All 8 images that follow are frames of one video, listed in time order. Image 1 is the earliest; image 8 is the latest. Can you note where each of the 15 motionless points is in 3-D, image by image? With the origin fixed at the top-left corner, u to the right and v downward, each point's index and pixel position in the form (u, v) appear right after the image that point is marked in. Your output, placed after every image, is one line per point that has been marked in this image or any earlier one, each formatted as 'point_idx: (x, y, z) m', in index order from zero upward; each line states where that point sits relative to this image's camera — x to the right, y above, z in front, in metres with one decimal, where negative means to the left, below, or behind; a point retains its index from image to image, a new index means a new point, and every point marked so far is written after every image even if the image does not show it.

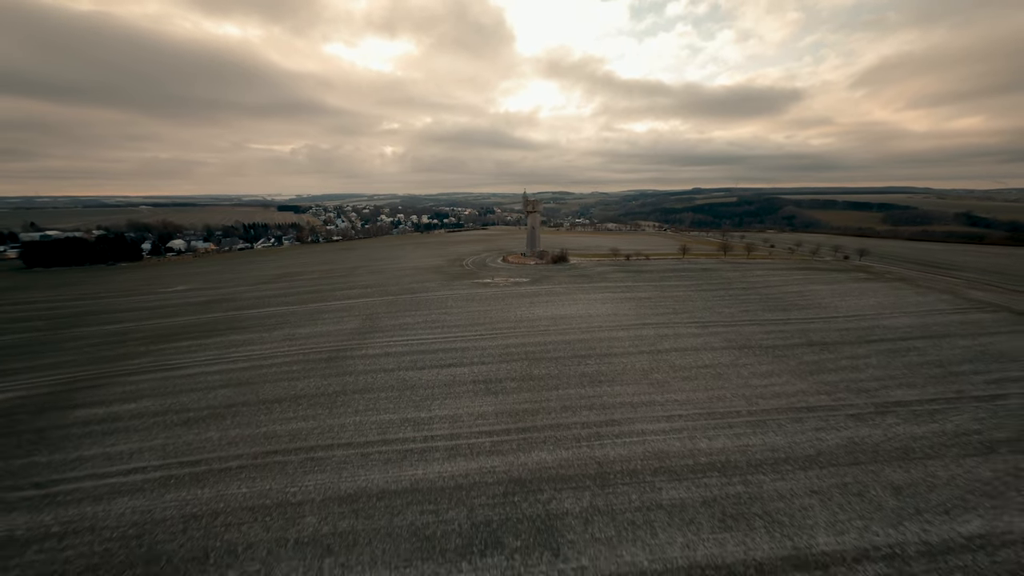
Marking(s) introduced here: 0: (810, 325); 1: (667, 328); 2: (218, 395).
0: (+14.6, -1.8, +15.1) m
1: (+7.5, -1.8, +15.1) m
2: (-10.9, -3.8, +11.2) m
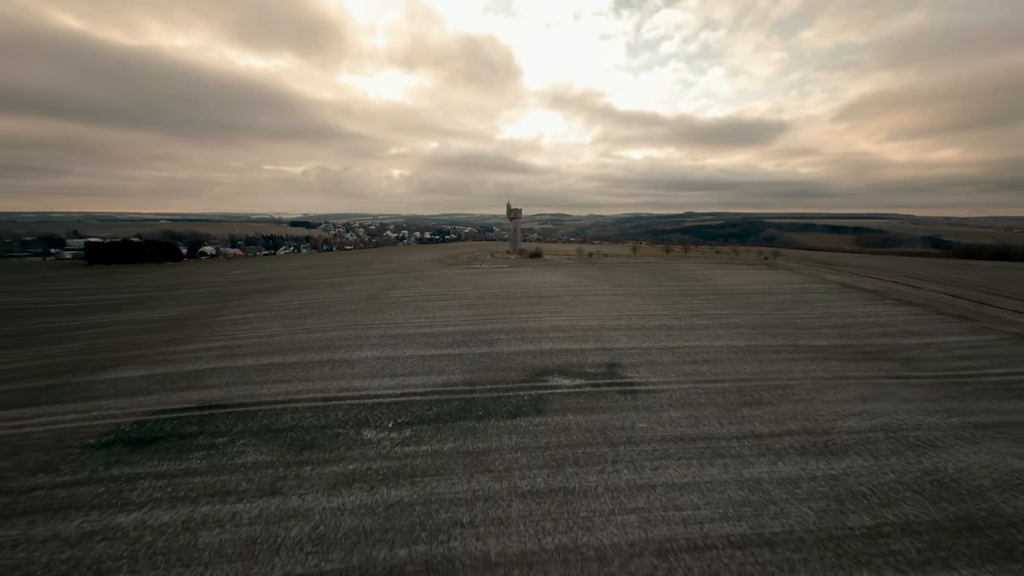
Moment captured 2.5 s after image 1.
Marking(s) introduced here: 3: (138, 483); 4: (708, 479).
0: (+12.9, +0.1, +22.3) m
1: (+5.8, +0.1, +22.3) m
2: (-12.5, -1.3, +18.2) m
3: (-8.2, -4.2, +6.7) m
4: (+4.3, -4.1, +6.7) m
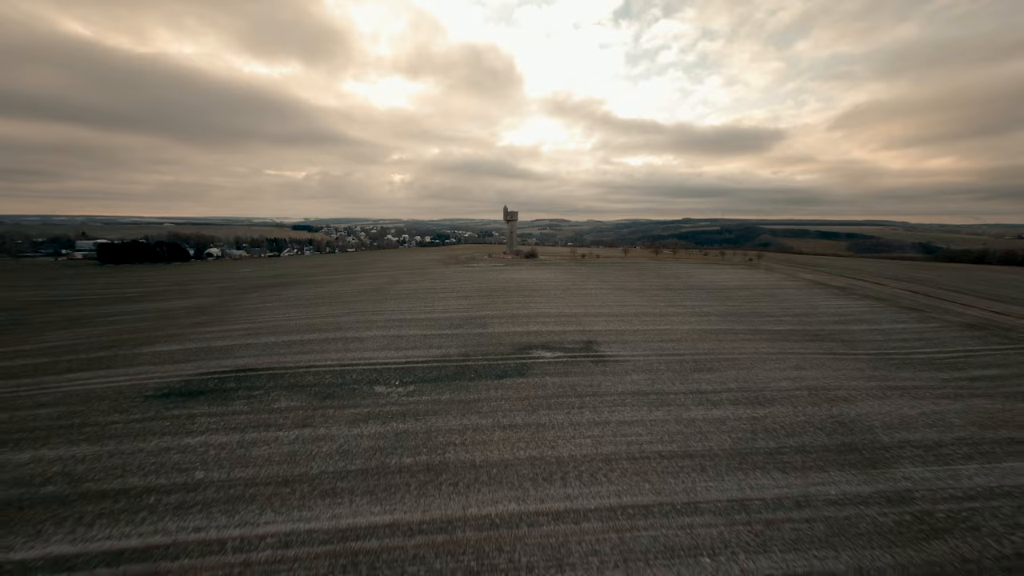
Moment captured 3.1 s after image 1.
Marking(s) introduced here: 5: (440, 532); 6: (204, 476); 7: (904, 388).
0: (+12.5, +0.4, +24.0) m
1: (+5.4, +0.5, +24.0) m
2: (-13.0, -0.8, +19.9) m
3: (-8.6, -3.5, +8.3) m
4: (+3.8, -3.5, +8.3) m
5: (-1.3, -4.2, +5.3) m
6: (-6.6, -4.0, +6.5) m
7: (+13.2, -3.3, +10.3) m
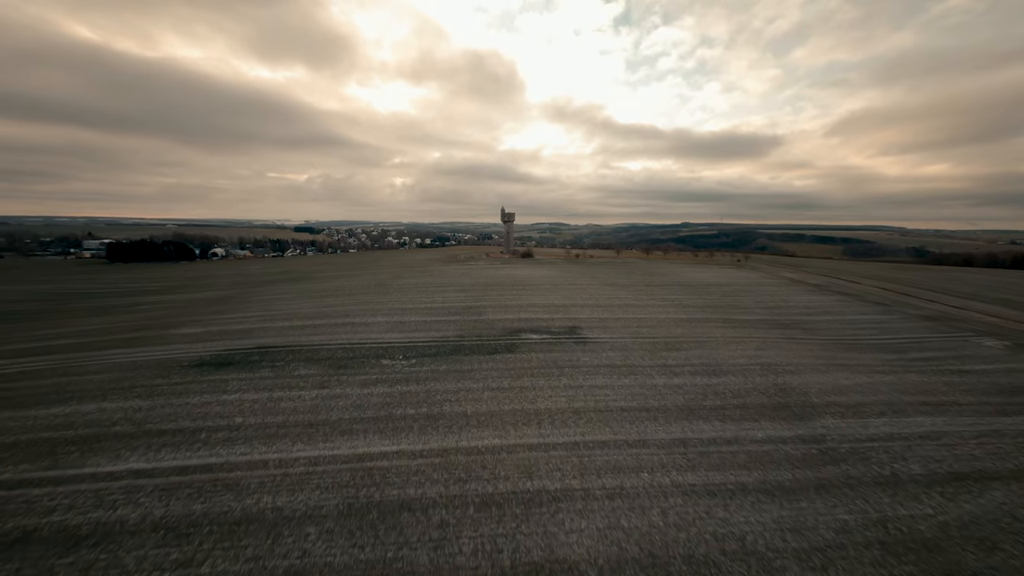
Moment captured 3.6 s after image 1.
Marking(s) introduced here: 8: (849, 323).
0: (+12.1, +0.7, +25.4) m
1: (+5.0, +0.8, +25.4) m
2: (-13.4, -0.4, +21.3) m
3: (-9.0, -3.0, +9.7) m
4: (+3.4, -3.0, +9.7) m
5: (-1.6, -3.7, +6.7) m
6: (-7.0, -3.4, +7.9) m
7: (+12.8, -2.8, +11.7) m
8: (+18.2, -1.9, +16.5) m
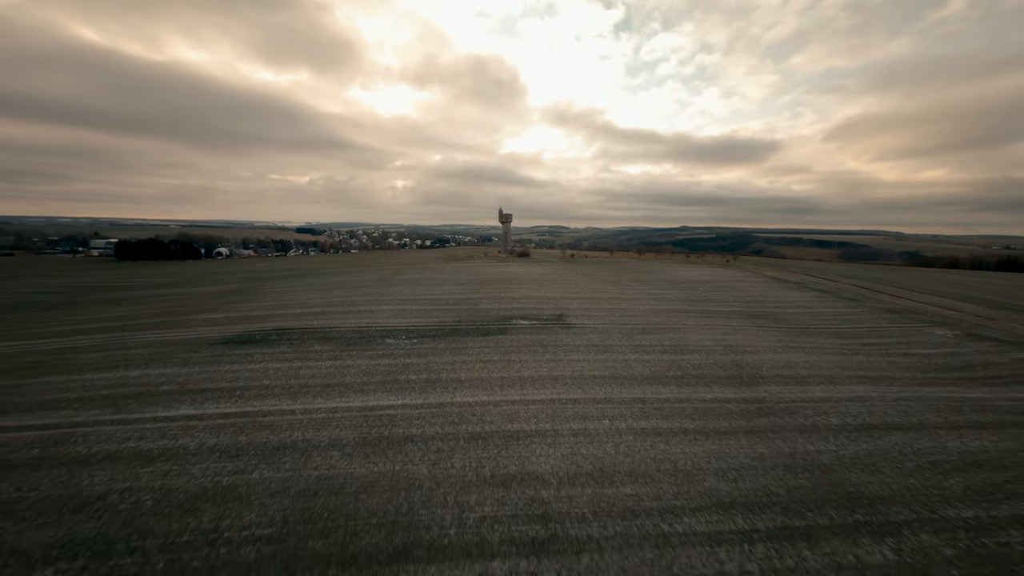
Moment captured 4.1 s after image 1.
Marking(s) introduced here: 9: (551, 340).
0: (+11.8, +1.0, +26.8) m
1: (+4.6, +1.1, +26.8) m
2: (-13.7, +0.1, +22.7) m
3: (-9.4, -2.4, +11.1) m
4: (+3.1, -2.5, +11.1) m
5: (-2.0, -3.1, +8.1) m
6: (-7.4, -2.8, +9.3) m
7: (+12.4, -2.4, +13.0) m
8: (+17.8, -1.5, +17.9) m
9: (+1.6, -2.1, +12.5) m
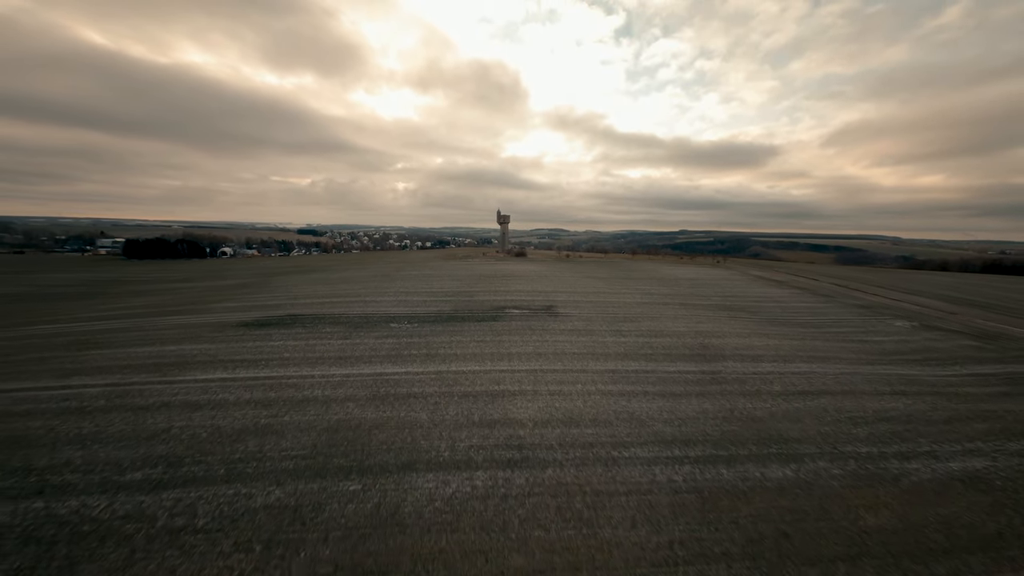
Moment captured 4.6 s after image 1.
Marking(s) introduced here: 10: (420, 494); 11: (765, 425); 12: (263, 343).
0: (+11.4, +1.2, +28.2) m
1: (+4.3, +1.4, +28.2) m
2: (-14.1, +0.5, +24.1) m
3: (-9.7, -1.9, +12.4) m
4: (+2.7, -2.1, +12.4) m
5: (-2.4, -2.6, +9.4) m
6: (-7.7, -2.3, +10.6) m
7: (+12.0, -2.1, +14.4) m
8: (+17.4, -1.2, +19.2) m
9: (+1.2, -1.7, +13.9) m
10: (-1.6, -3.6, +5.3) m
11: (+6.3, -3.4, +7.6) m
12: (-9.5, -2.1, +11.6) m
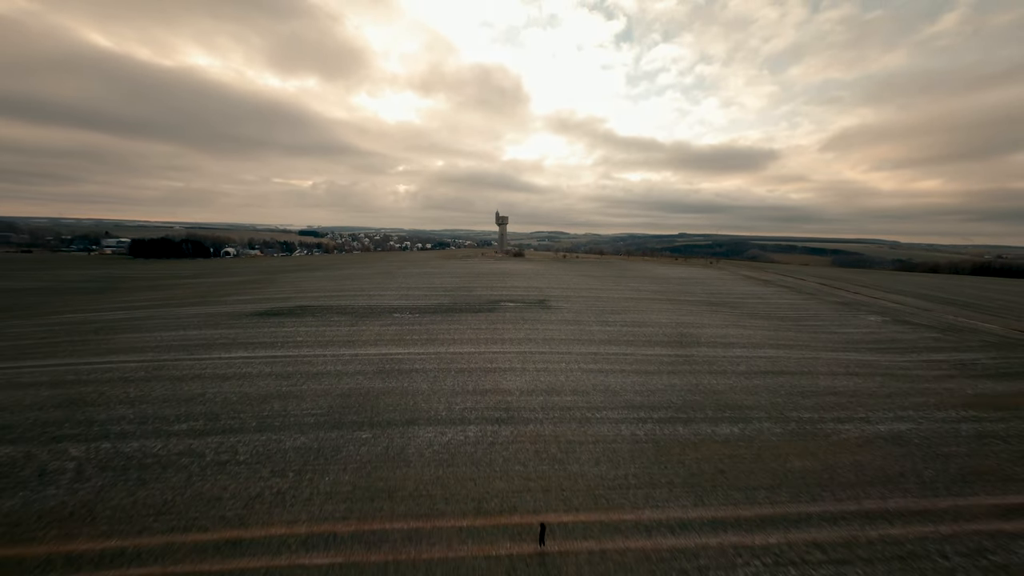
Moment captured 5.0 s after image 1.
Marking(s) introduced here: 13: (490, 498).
0: (+11.2, +1.3, +29.3) m
1: (+4.0, +1.6, +29.3) m
2: (-14.3, +0.8, +25.2) m
3: (-10.0, -1.5, +13.5) m
4: (+2.4, -1.8, +13.5) m
5: (-2.7, -2.3, +10.5) m
6: (-8.0, -1.9, +11.7) m
7: (+11.7, -1.8, +15.4) m
8: (+17.1, -1.0, +20.3) m
9: (+1.0, -1.4, +14.9) m
10: (-1.9, -3.2, +6.3) m
11: (+6.0, -3.1, +8.6) m
12: (-9.7, -1.7, +12.7) m
13: (-0.4, -3.4, +5.0) m
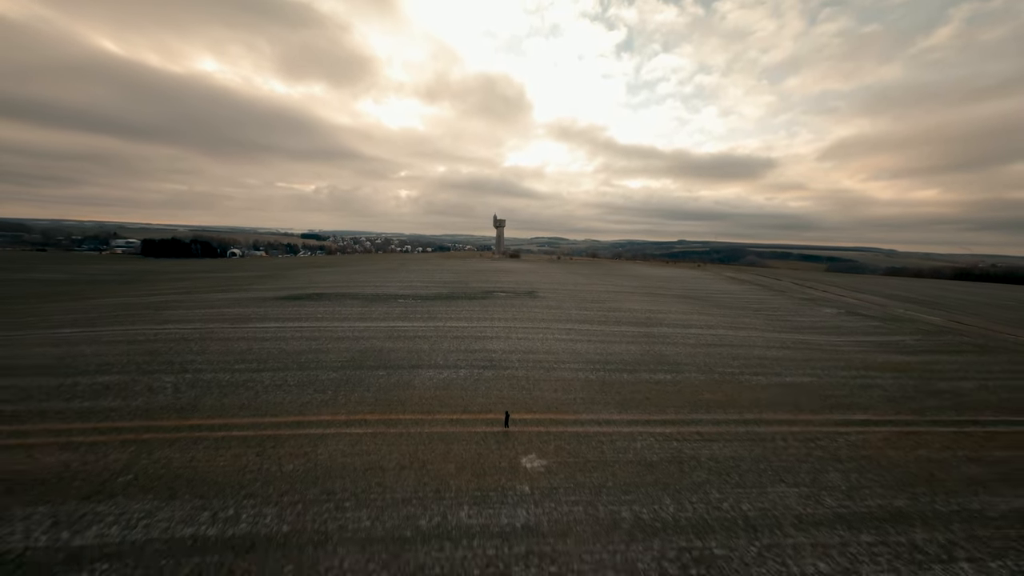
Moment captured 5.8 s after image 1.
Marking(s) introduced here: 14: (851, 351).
0: (+10.7, +1.5, +31.3) m
1: (+3.6, +1.8, +31.4) m
2: (-14.8, +1.3, +27.2) m
3: (-10.5, -0.9, +15.5) m
4: (+1.9, -1.2, +15.5) m
5: (-3.2, -1.6, +12.5) m
6: (-8.5, -1.3, +13.7) m
7: (+11.2, -1.4, +17.4) m
8: (+16.7, -0.7, +22.3) m
9: (+0.4, -0.8, +16.9) m
10: (-2.4, -2.4, +8.3) m
11: (+5.5, -2.4, +10.6) m
12: (-10.2, -1.0, +14.7) m
13: (-0.9, -2.7, +7.0) m
14: (+13.9, -2.6, +12.5) m
